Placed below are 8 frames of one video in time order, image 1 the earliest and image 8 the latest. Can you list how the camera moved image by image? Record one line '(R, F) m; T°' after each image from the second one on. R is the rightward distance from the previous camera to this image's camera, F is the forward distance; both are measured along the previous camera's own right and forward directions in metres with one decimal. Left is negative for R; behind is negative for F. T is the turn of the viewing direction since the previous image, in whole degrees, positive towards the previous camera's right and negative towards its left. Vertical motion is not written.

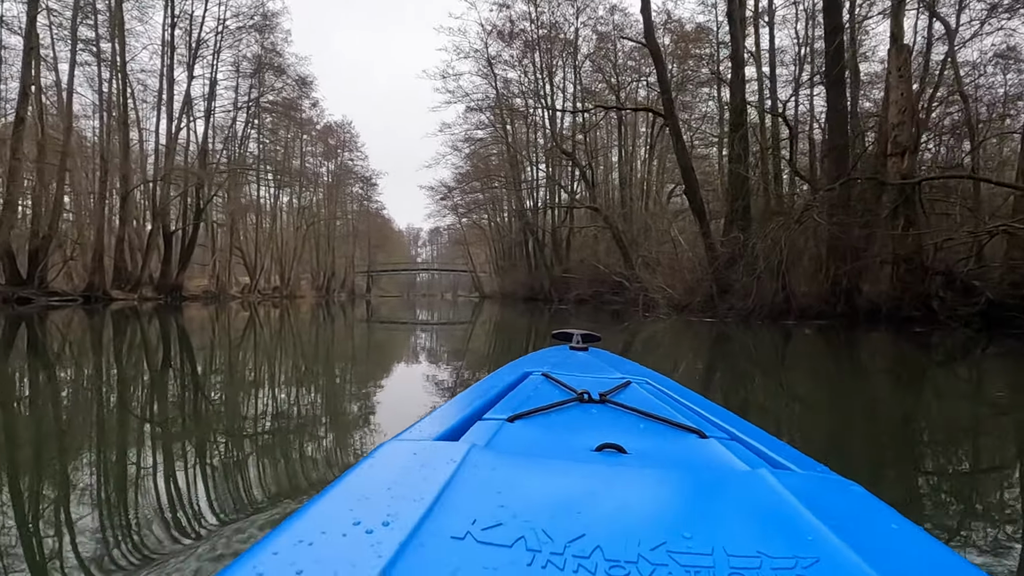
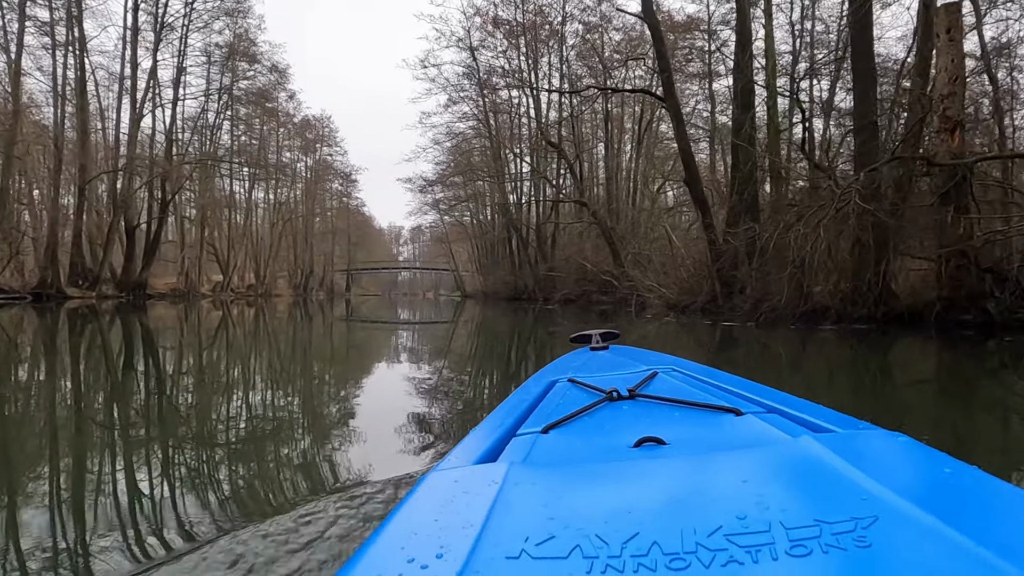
(0.0, +0.2) m; +2°
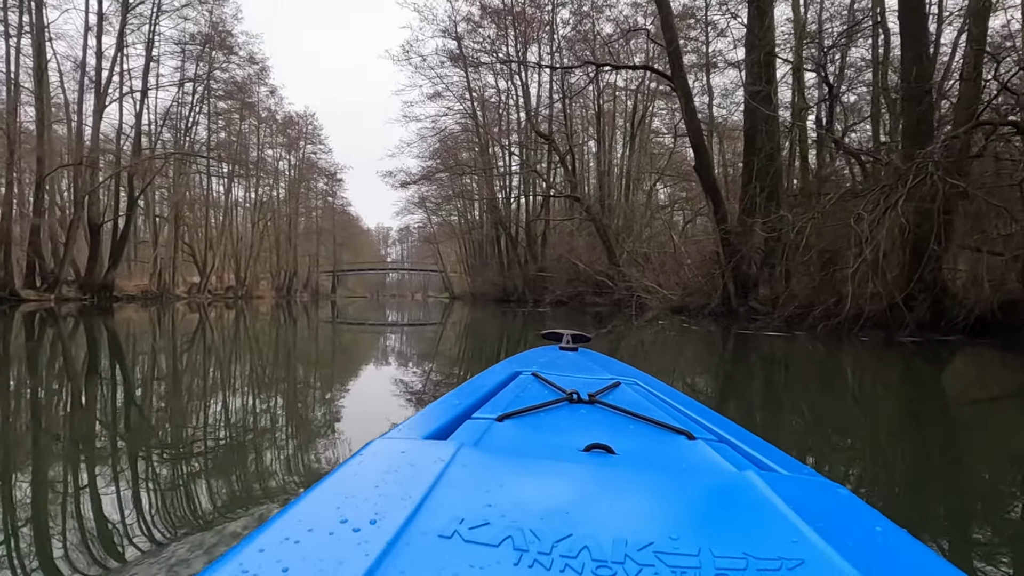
(0.0, +0.3) m; +1°
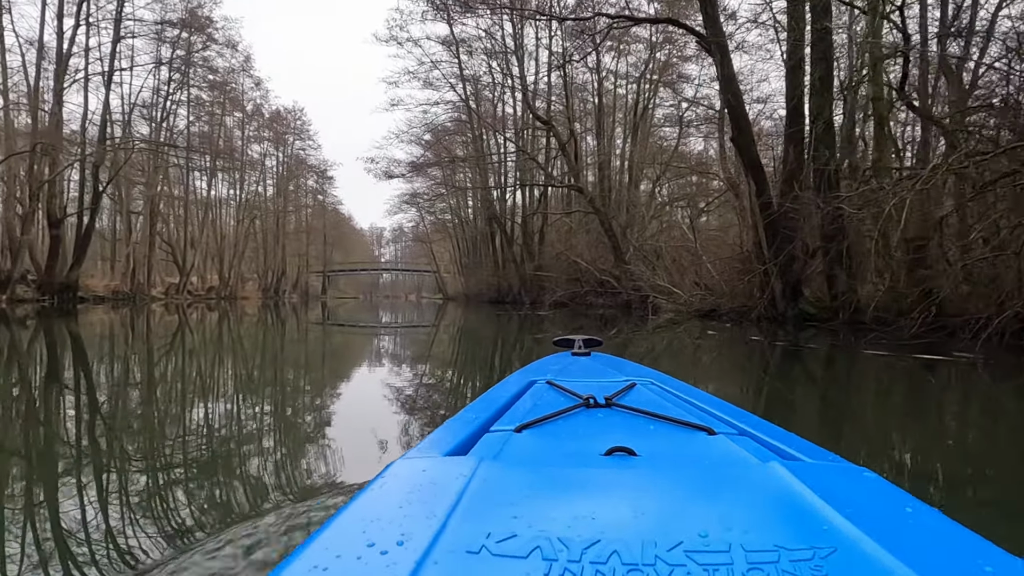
(0.0, +0.4) m; +1°
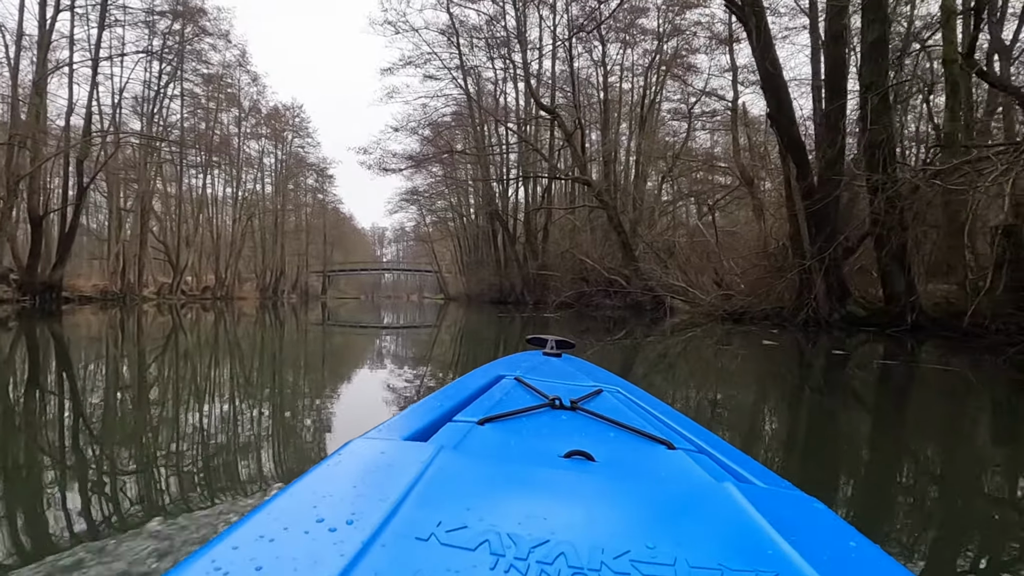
(0.0, +0.3) m; 0°
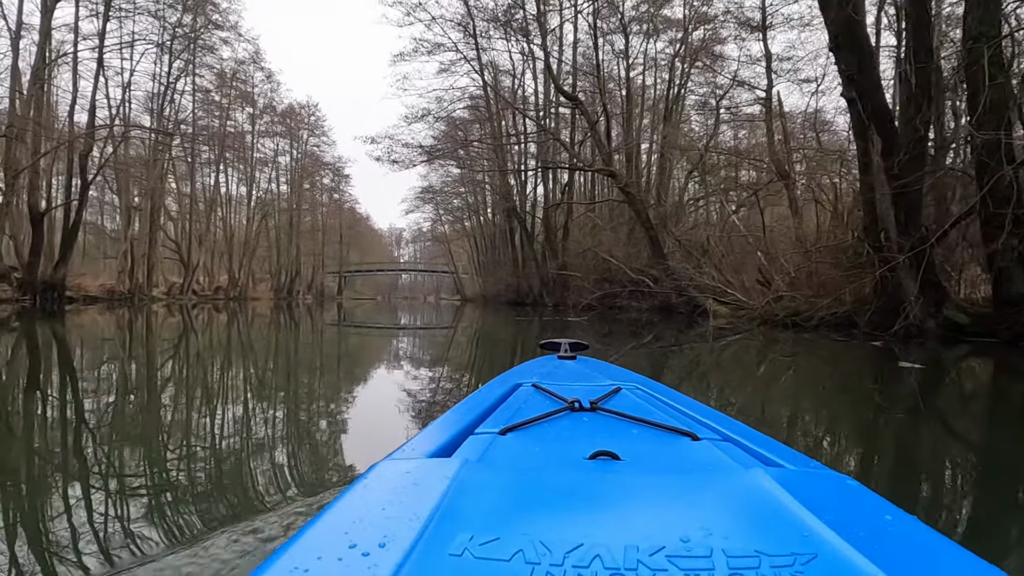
(0.0, +0.3) m; -2°
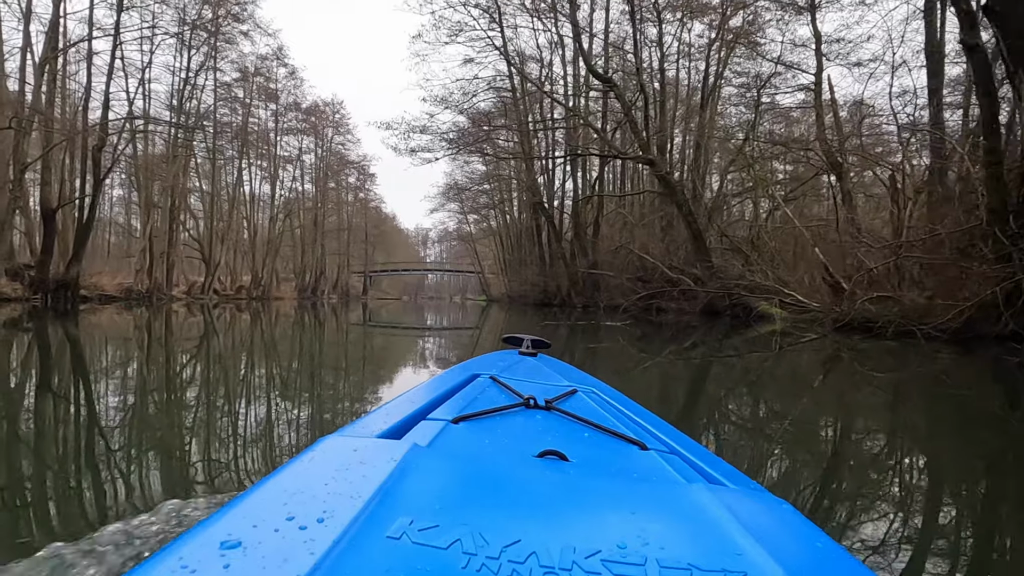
(0.0, +0.4) m; -3°
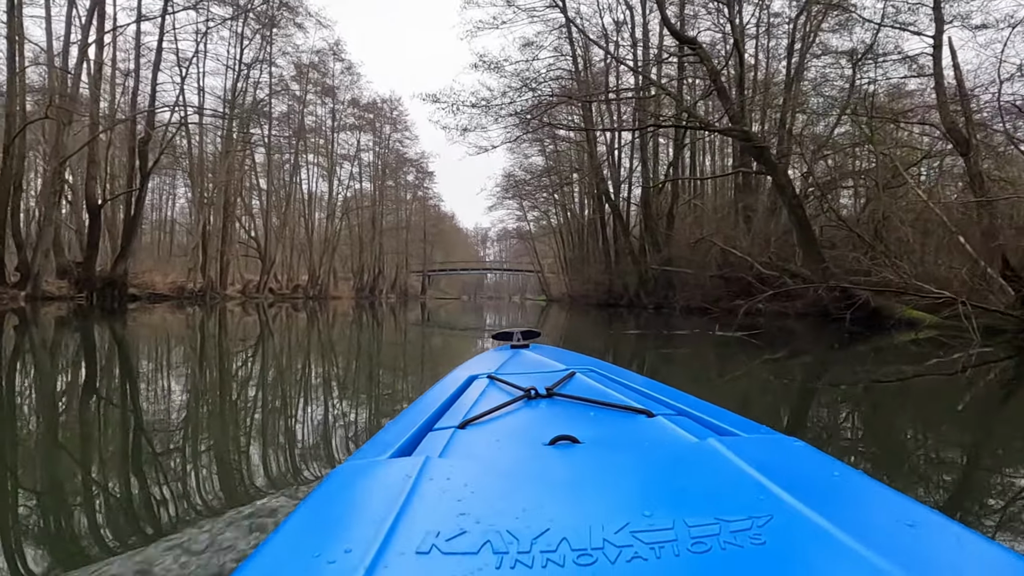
(0.0, +0.6) m; -6°
